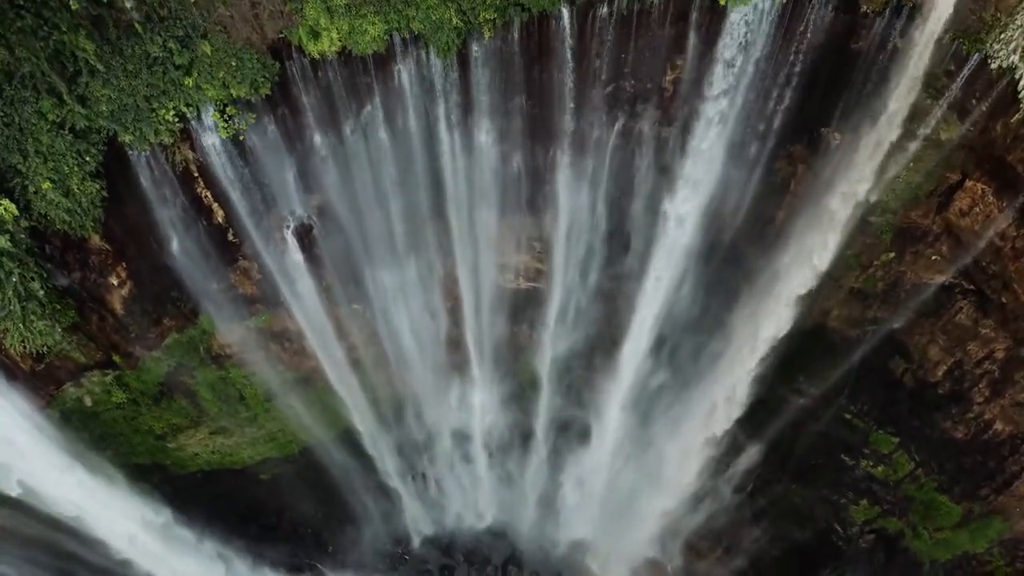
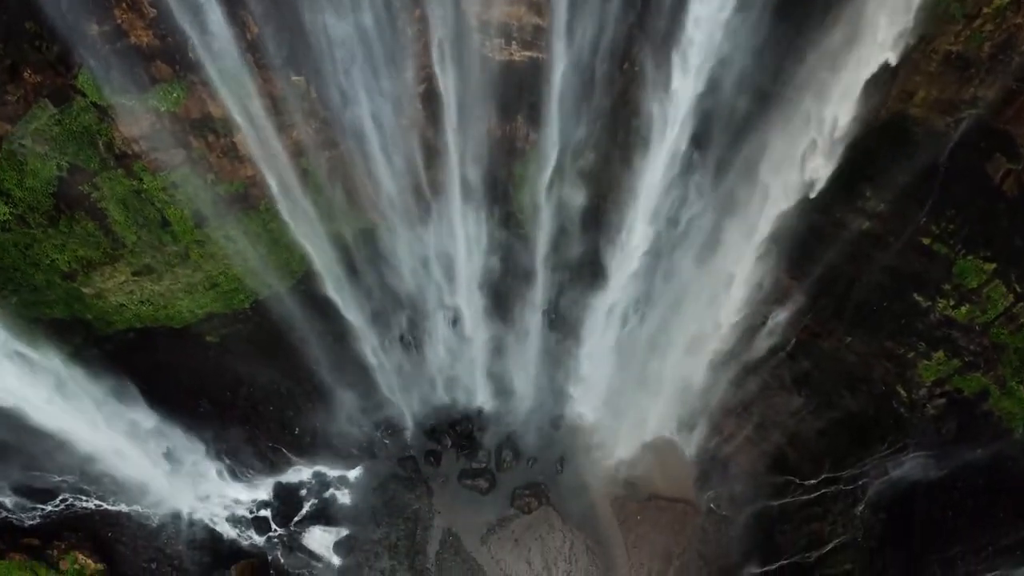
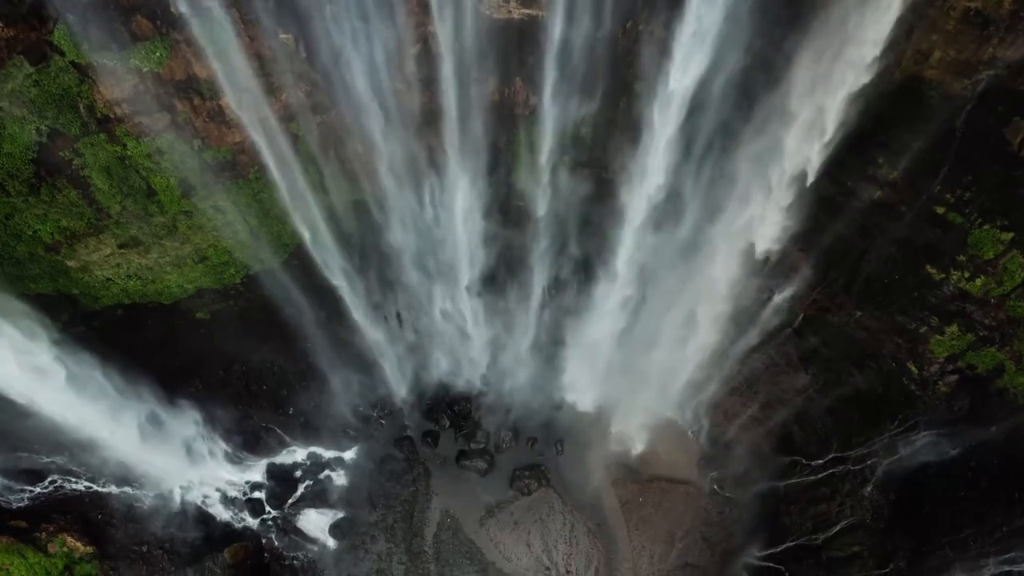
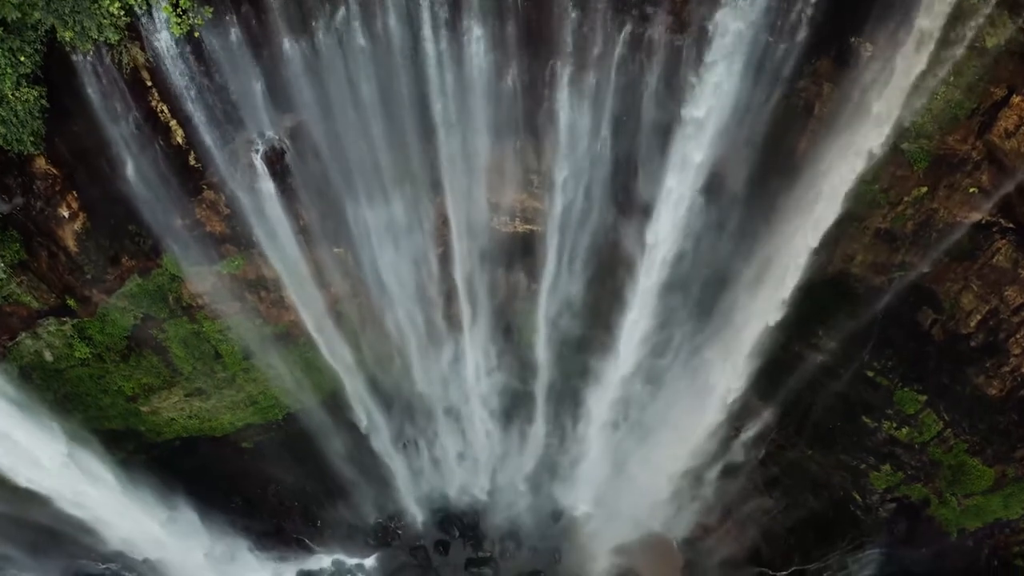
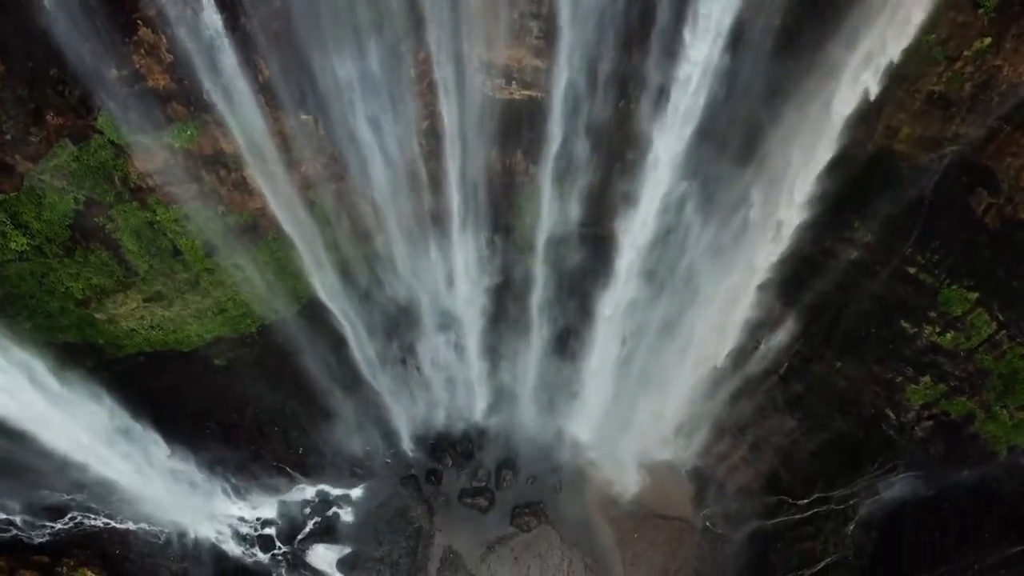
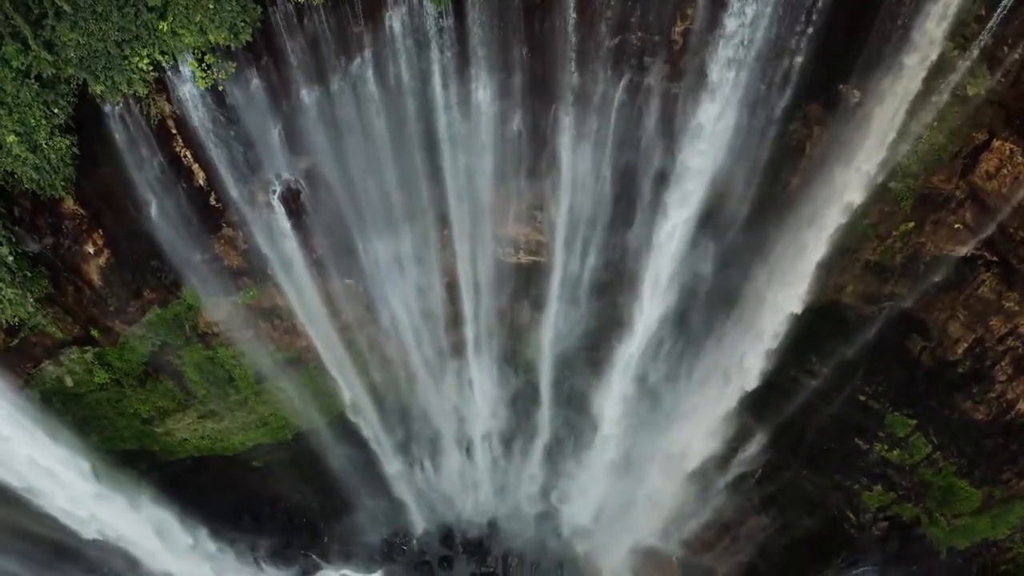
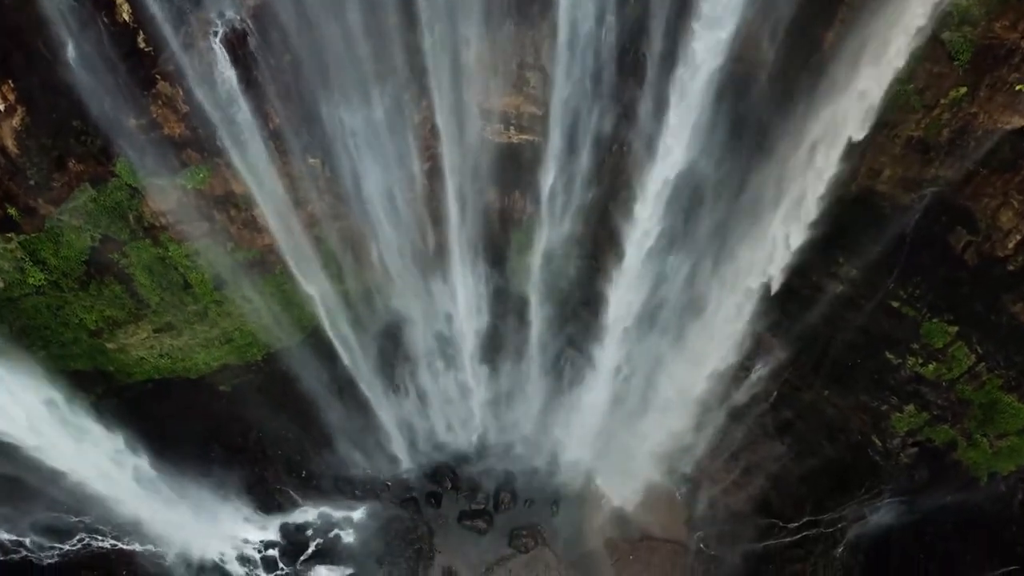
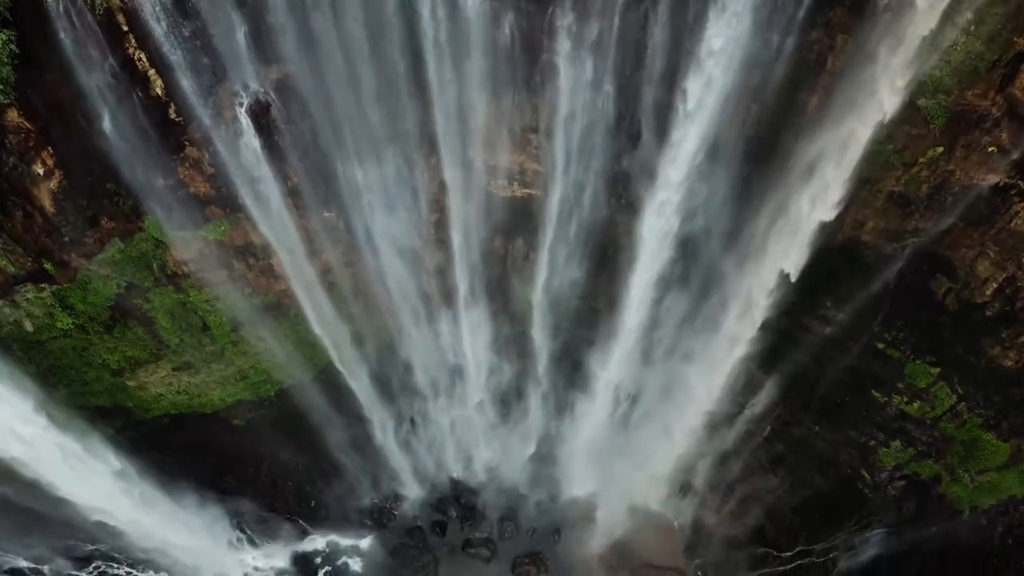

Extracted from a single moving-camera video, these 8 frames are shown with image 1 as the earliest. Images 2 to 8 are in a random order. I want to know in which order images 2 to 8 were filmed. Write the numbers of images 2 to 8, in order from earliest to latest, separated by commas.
6, 4, 8, 7, 5, 2, 3
